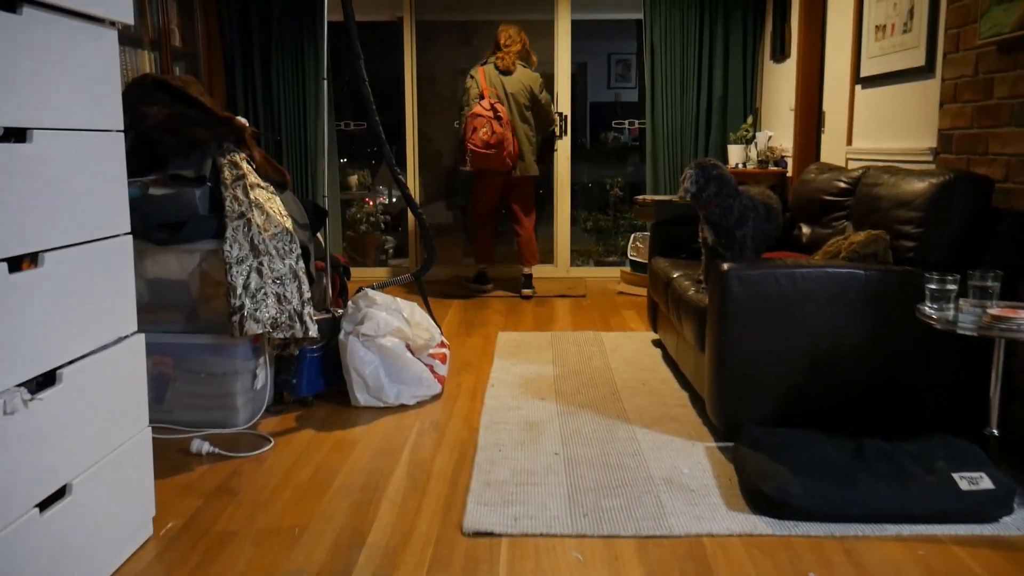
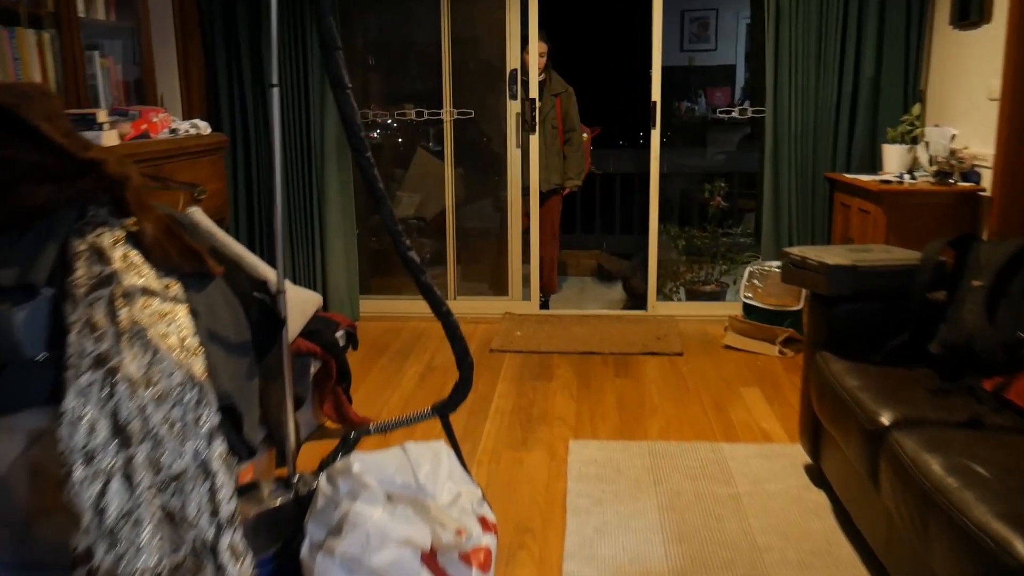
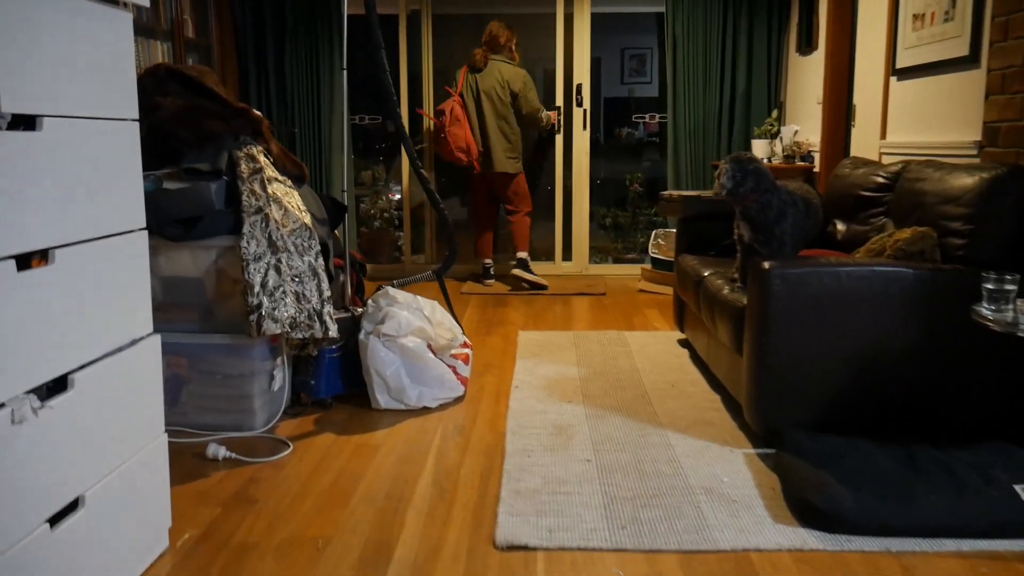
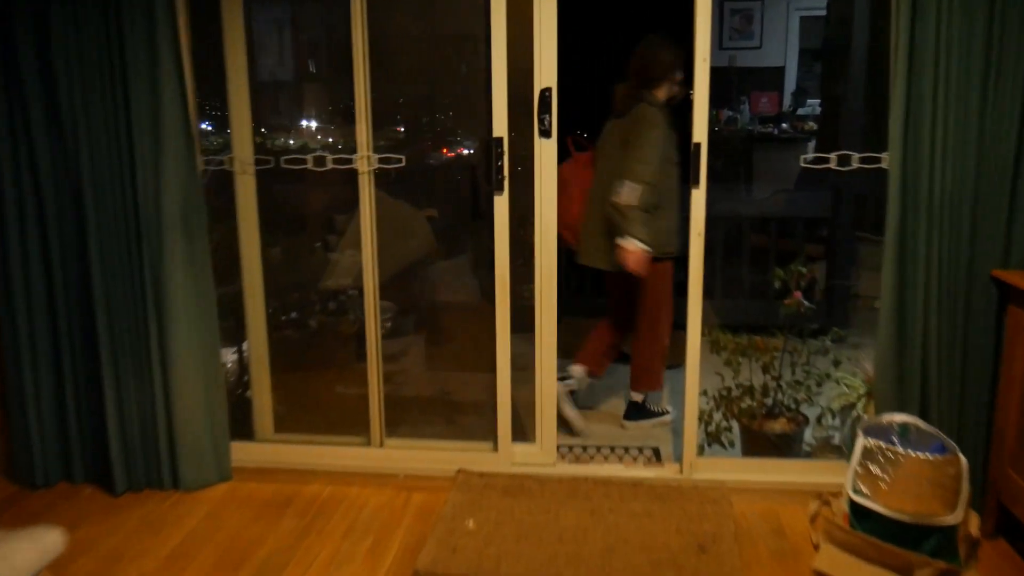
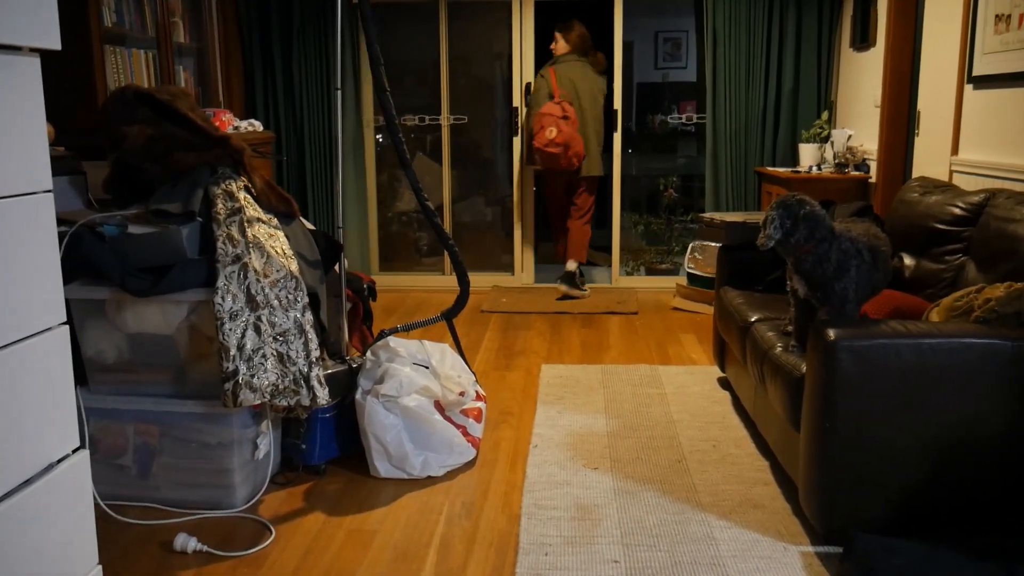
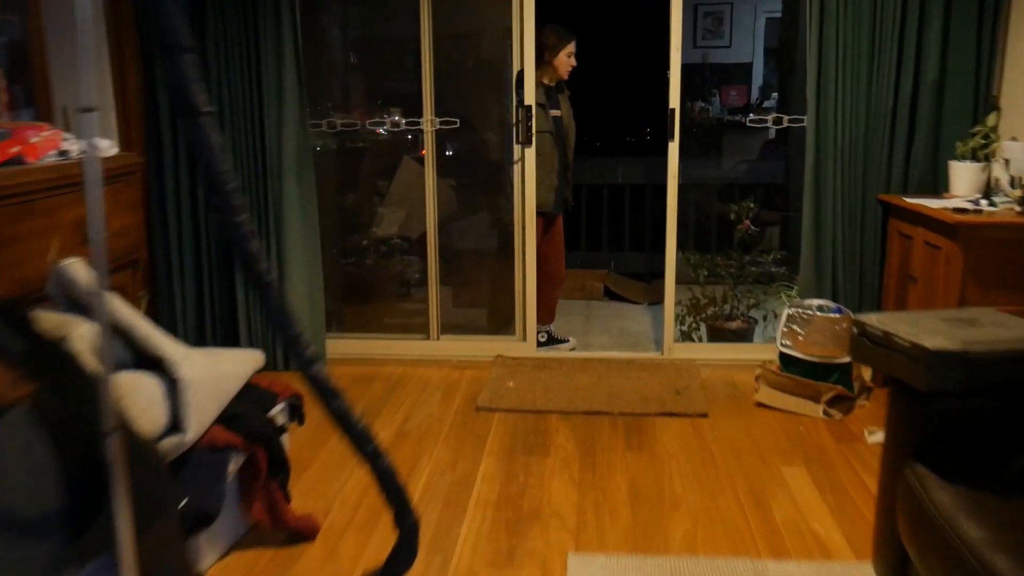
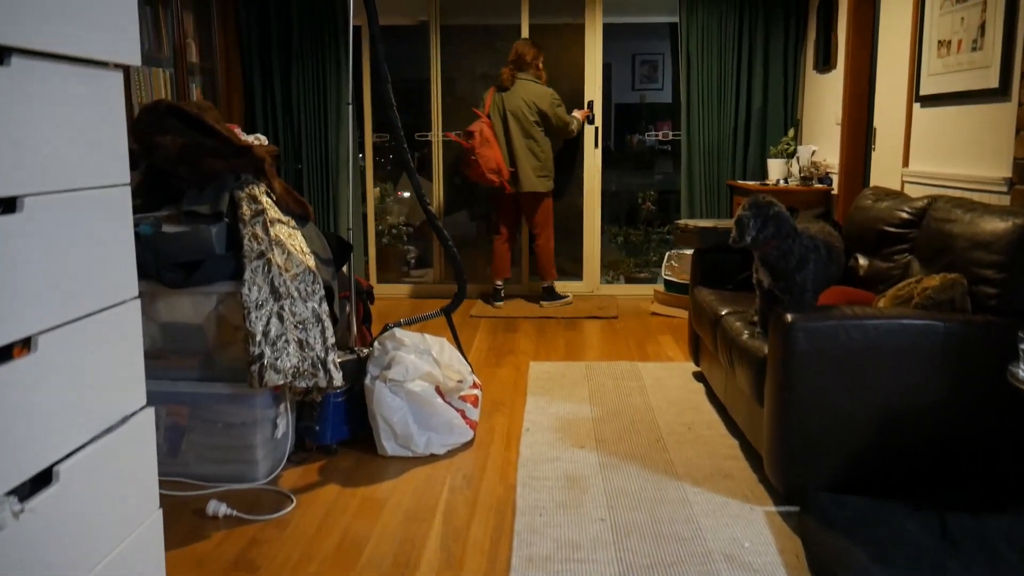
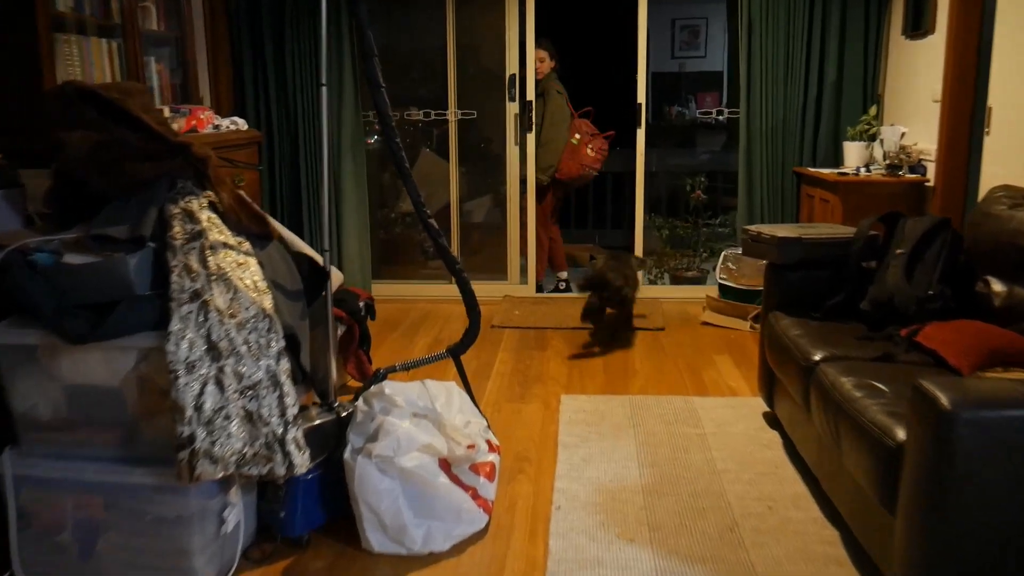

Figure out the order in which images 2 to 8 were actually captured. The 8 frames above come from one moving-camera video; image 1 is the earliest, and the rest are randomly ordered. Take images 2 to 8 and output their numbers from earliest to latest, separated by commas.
3, 7, 5, 8, 2, 6, 4
